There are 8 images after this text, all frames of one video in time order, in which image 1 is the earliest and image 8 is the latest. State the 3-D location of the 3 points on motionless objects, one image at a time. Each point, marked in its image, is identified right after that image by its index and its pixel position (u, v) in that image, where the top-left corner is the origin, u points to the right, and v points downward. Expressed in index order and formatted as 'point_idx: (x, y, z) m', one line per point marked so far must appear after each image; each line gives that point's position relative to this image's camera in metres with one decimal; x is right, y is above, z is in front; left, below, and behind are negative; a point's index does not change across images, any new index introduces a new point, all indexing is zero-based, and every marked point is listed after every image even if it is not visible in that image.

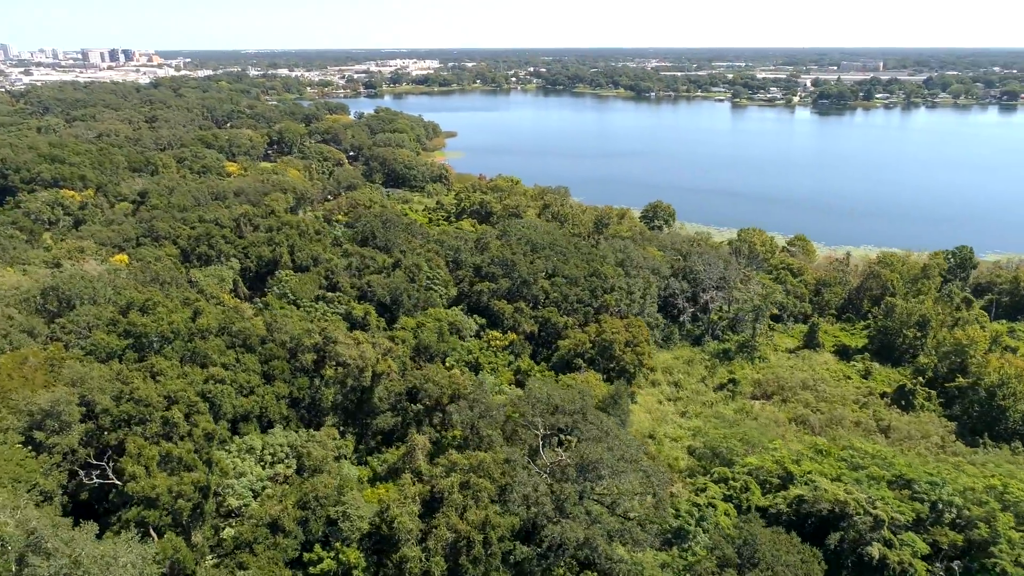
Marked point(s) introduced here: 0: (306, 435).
0: (-5.5, -3.9, +19.0) m
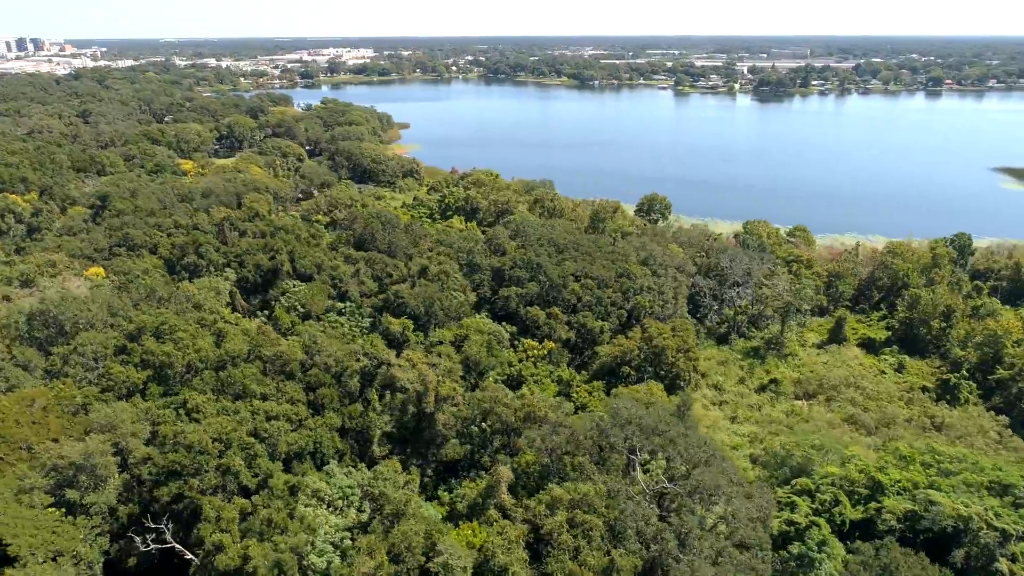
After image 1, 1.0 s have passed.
0: (-3.4, -4.4, +17.0) m
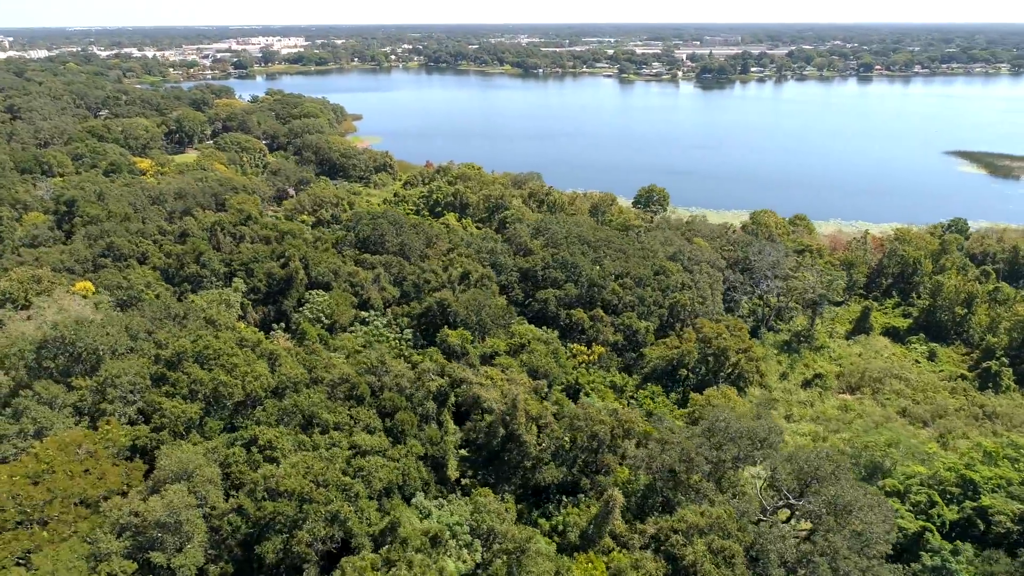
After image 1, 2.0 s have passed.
0: (-1.0, -4.7, +15.6) m
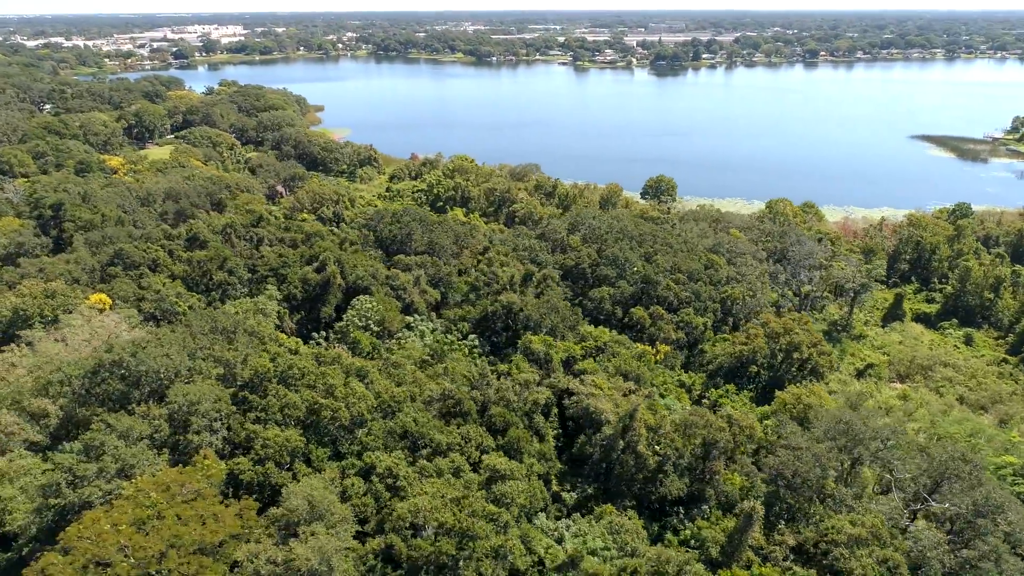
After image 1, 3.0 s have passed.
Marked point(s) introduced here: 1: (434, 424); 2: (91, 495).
0: (+1.8, -4.9, +14.7) m
1: (-1.7, -3.0, +15.7) m
2: (-8.1, -4.0, +13.7) m
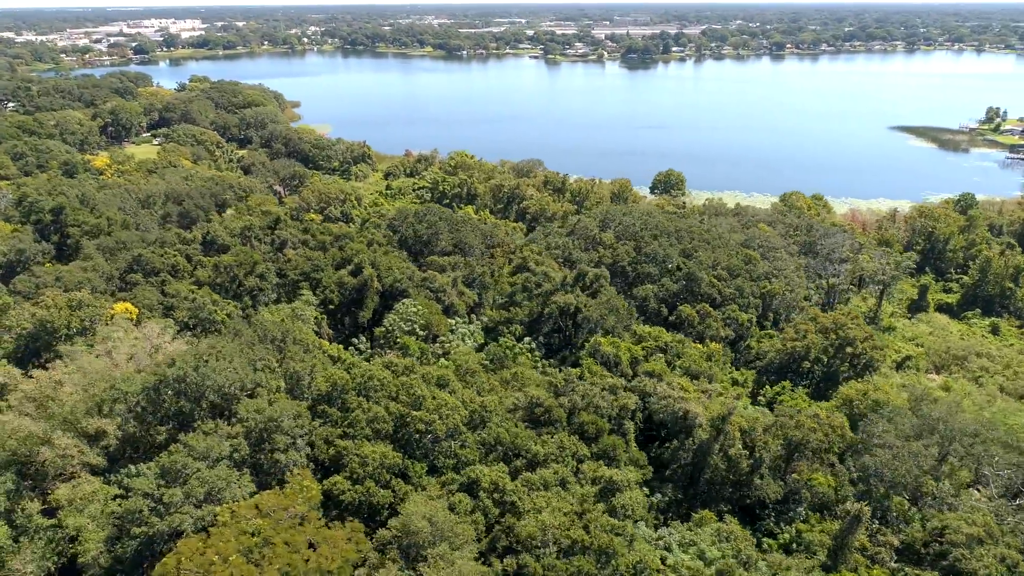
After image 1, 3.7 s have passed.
0: (+3.9, -4.9, +14.3) m
1: (+0.3, -3.1, +15.1) m
2: (-5.9, -4.2, +12.9) m
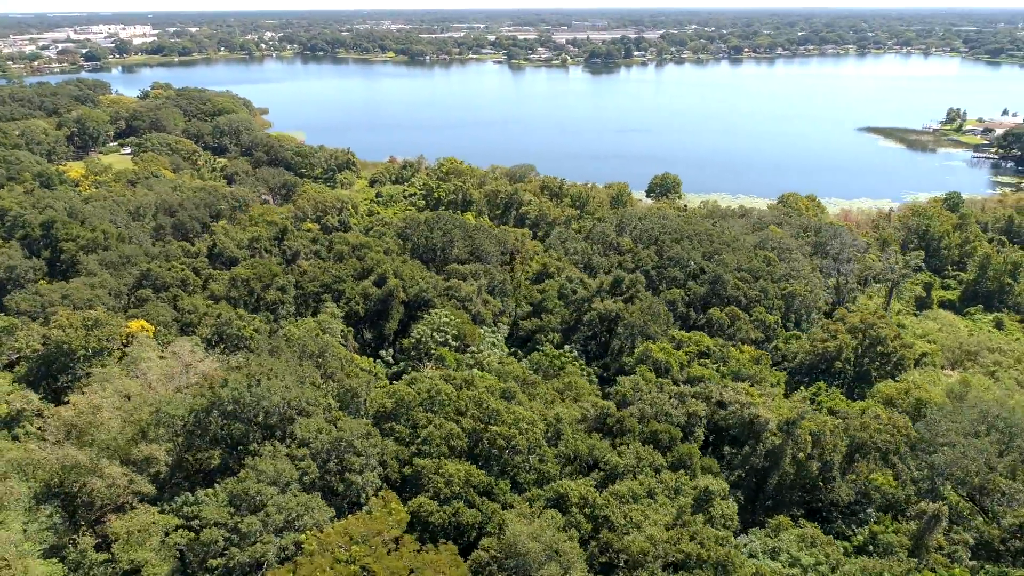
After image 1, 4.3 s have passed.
0: (+5.6, -5.0, +14.2) m
1: (+1.9, -3.2, +14.8) m
2: (-4.2, -4.5, +12.2) m
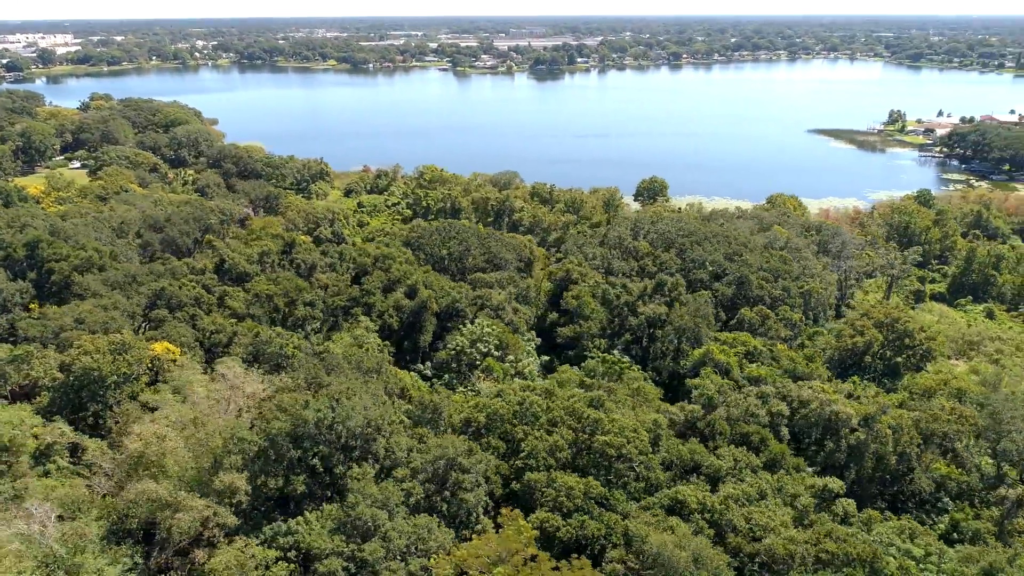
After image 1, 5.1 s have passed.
0: (+7.7, -4.9, +14.5) m
1: (+3.9, -3.3, +14.8) m
2: (-1.9, -4.7, +11.7) m
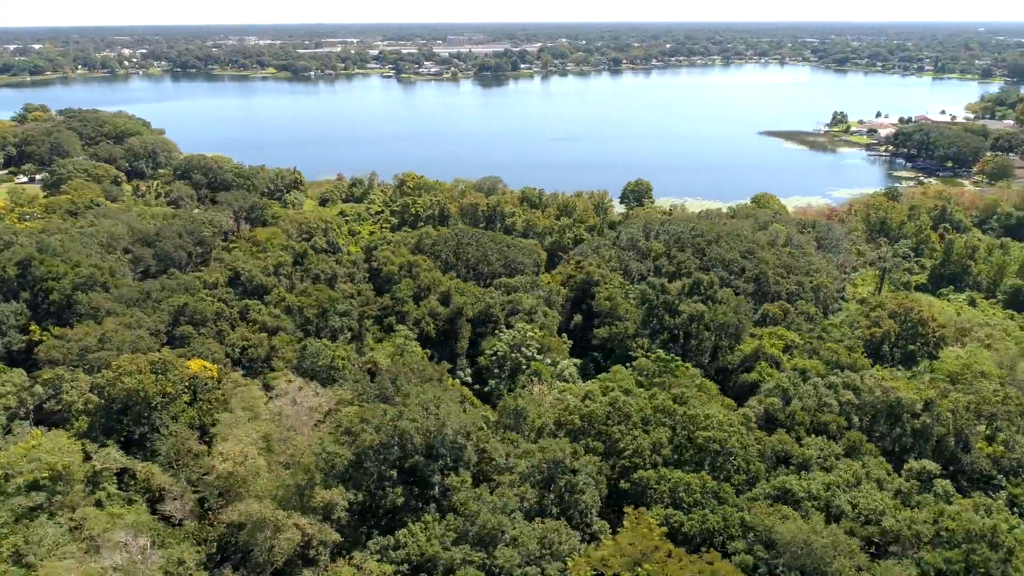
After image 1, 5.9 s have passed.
0: (+9.7, -4.7, +15.2) m
1: (+5.8, -3.2, +15.2) m
2: (+0.4, -4.8, +11.6) m
